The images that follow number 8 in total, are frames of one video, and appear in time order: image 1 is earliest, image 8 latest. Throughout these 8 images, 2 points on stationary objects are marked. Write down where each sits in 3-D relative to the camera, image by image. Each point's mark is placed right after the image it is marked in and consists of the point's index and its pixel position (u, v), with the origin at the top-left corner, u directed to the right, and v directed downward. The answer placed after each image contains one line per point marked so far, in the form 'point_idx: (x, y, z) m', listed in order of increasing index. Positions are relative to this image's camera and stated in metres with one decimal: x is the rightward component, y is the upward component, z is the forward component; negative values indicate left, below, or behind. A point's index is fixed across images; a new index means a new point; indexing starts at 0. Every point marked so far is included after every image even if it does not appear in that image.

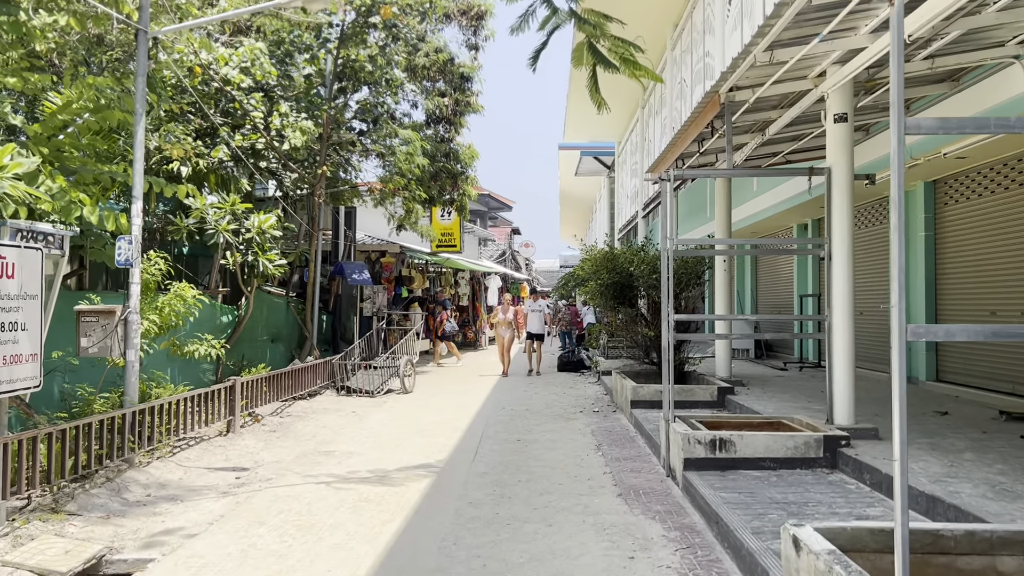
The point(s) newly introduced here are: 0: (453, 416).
0: (-0.6, -1.4, +8.8) m
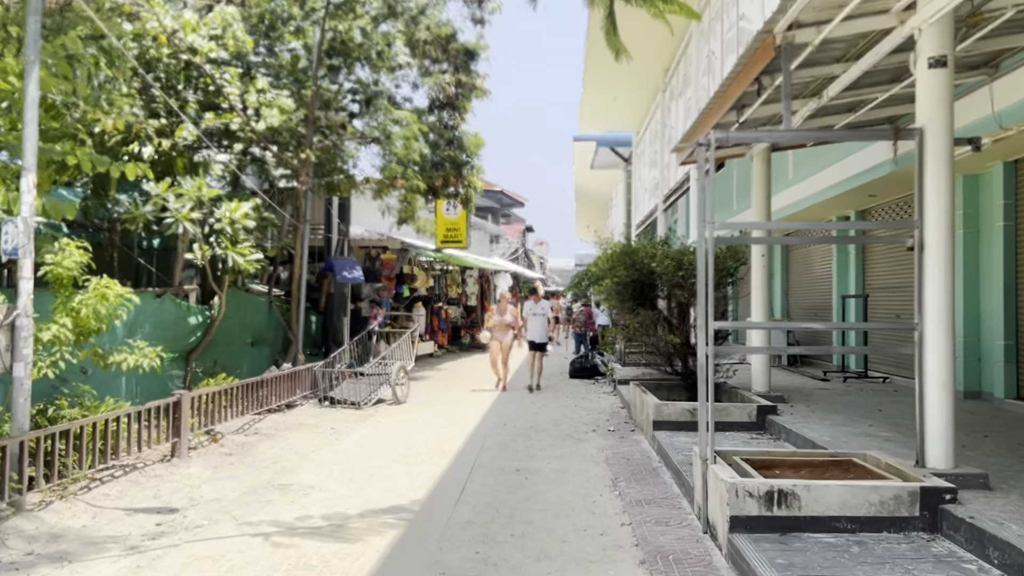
0: (-0.6, -1.3, +7.5) m
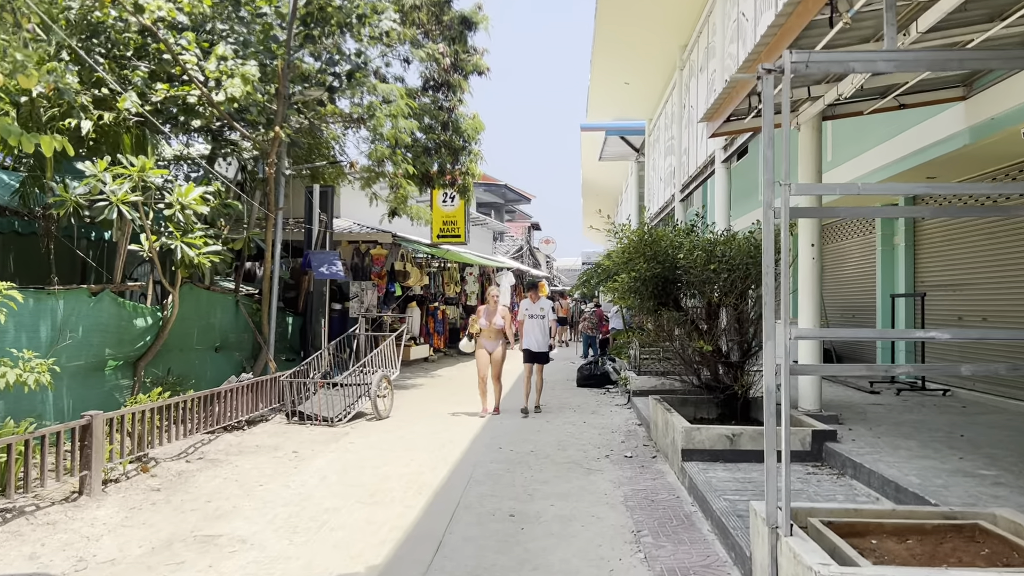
0: (-0.6, -1.3, +6.2) m
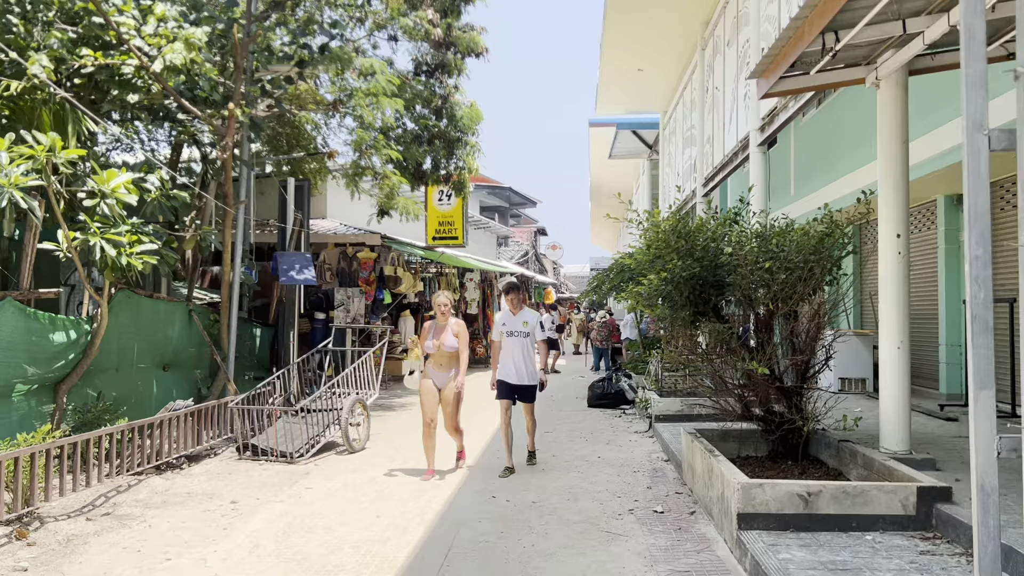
0: (-0.7, -1.4, +4.8) m
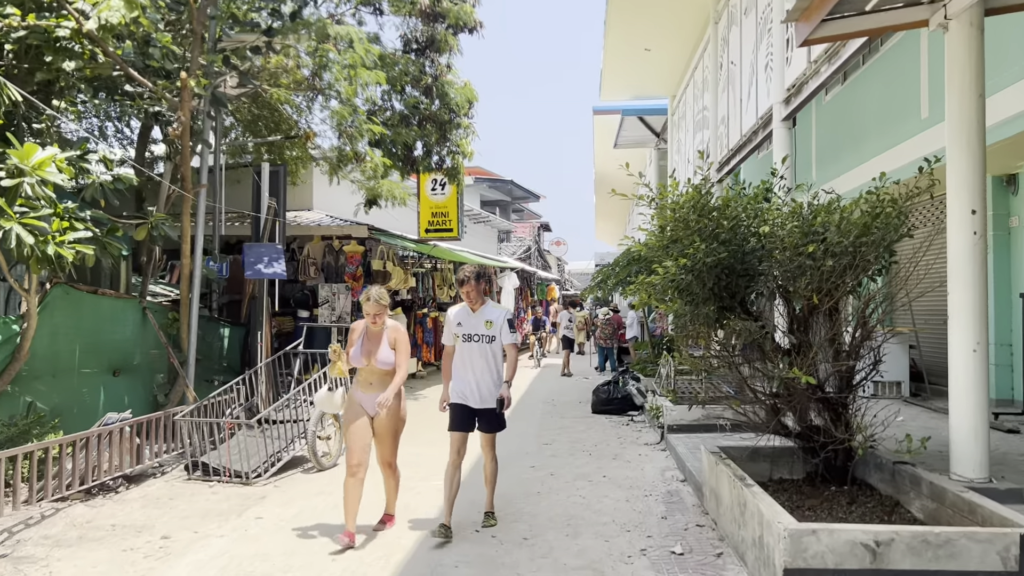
0: (-0.7, -1.3, +3.9) m
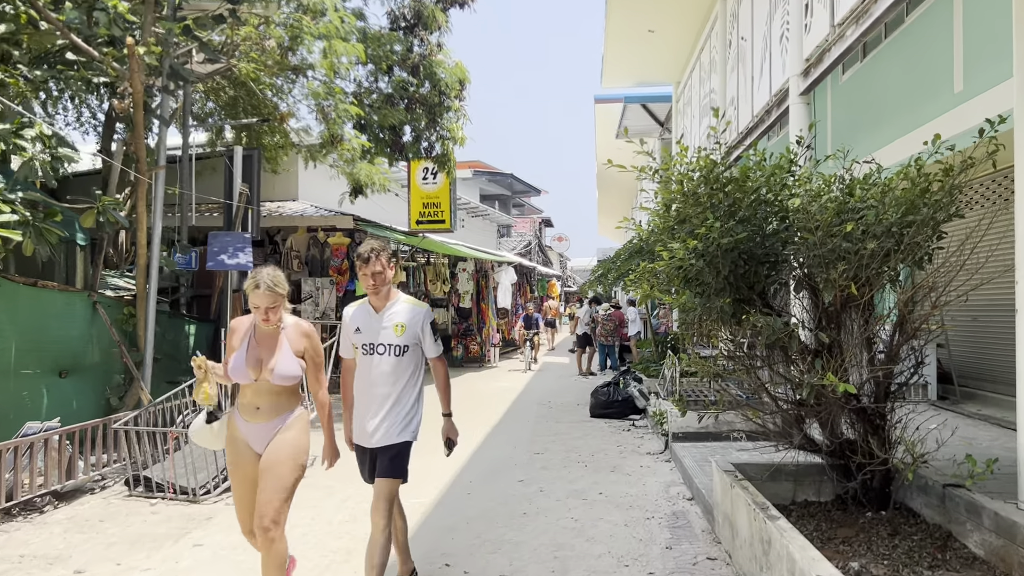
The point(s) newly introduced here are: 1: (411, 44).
0: (-0.9, -1.3, +3.2) m
1: (-1.3, +3.0, +10.3) m
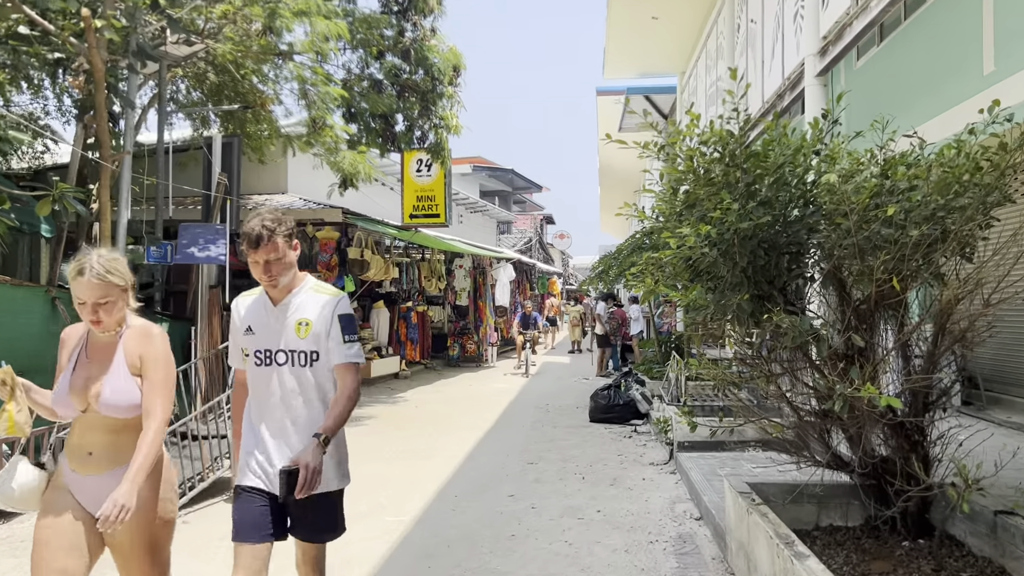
0: (-0.9, -1.2, +2.7) m
1: (-1.3, +3.1, +9.8) m
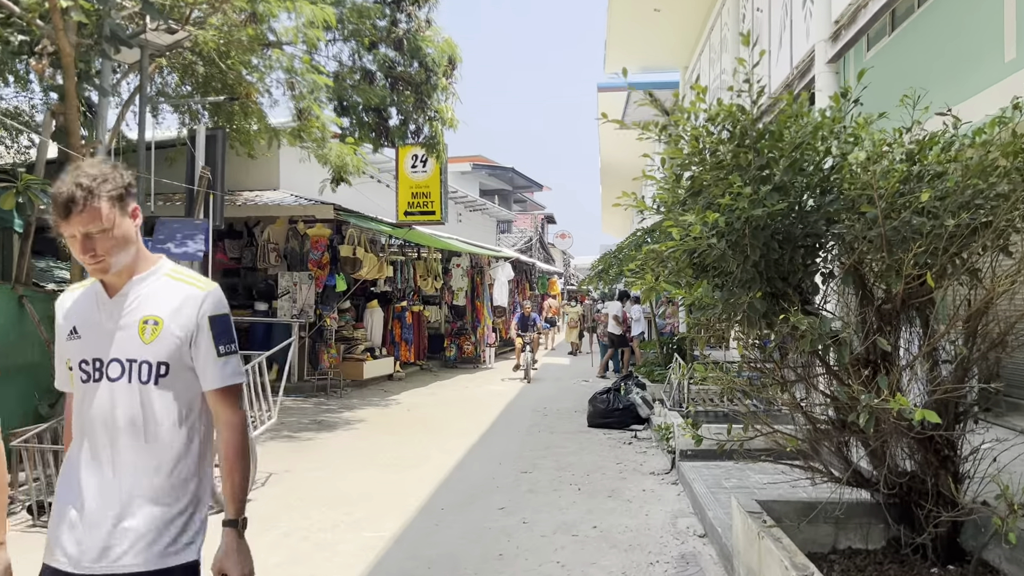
0: (-1.0, -1.2, +2.3) m
1: (-1.3, +3.1, +9.5) m
